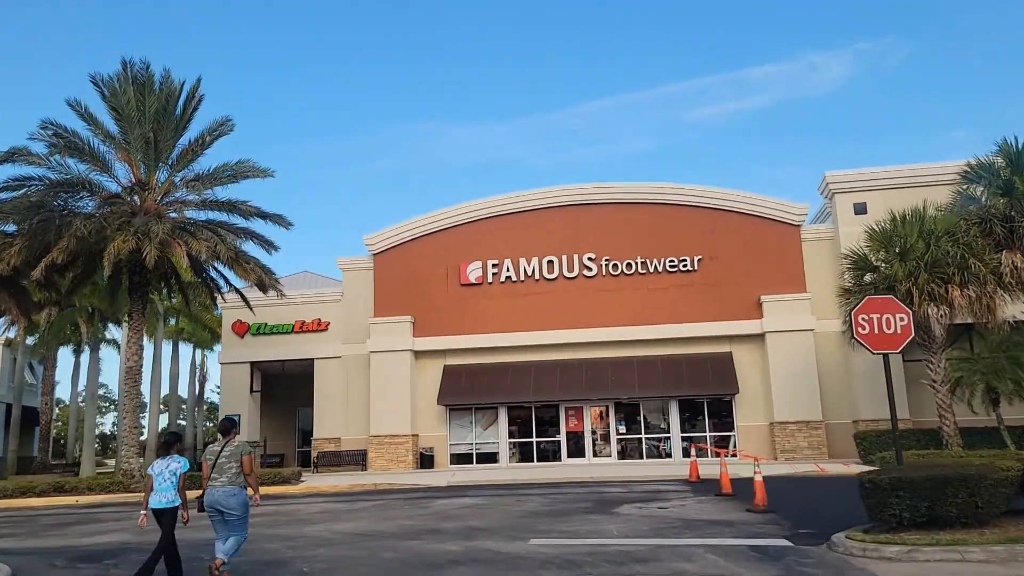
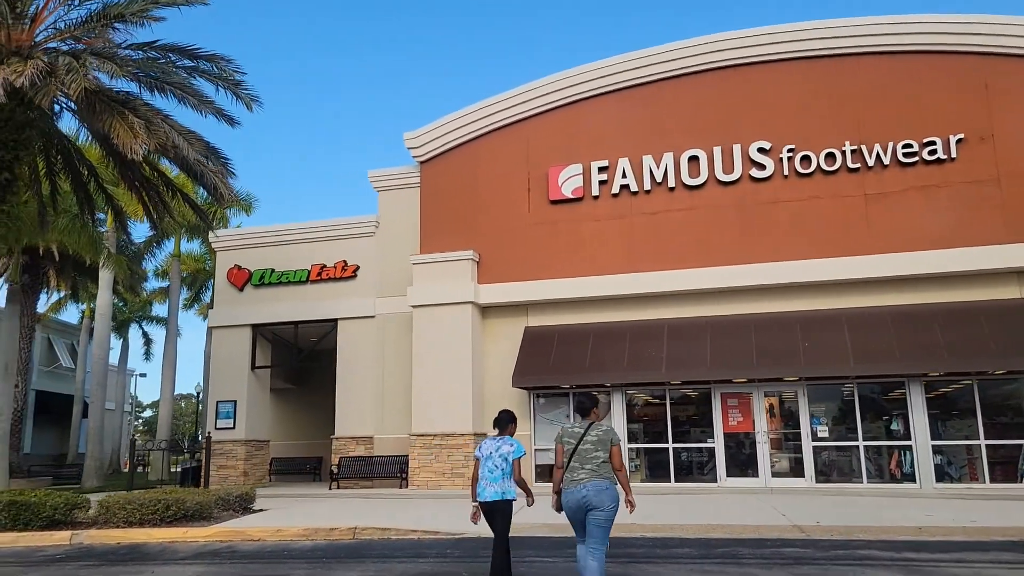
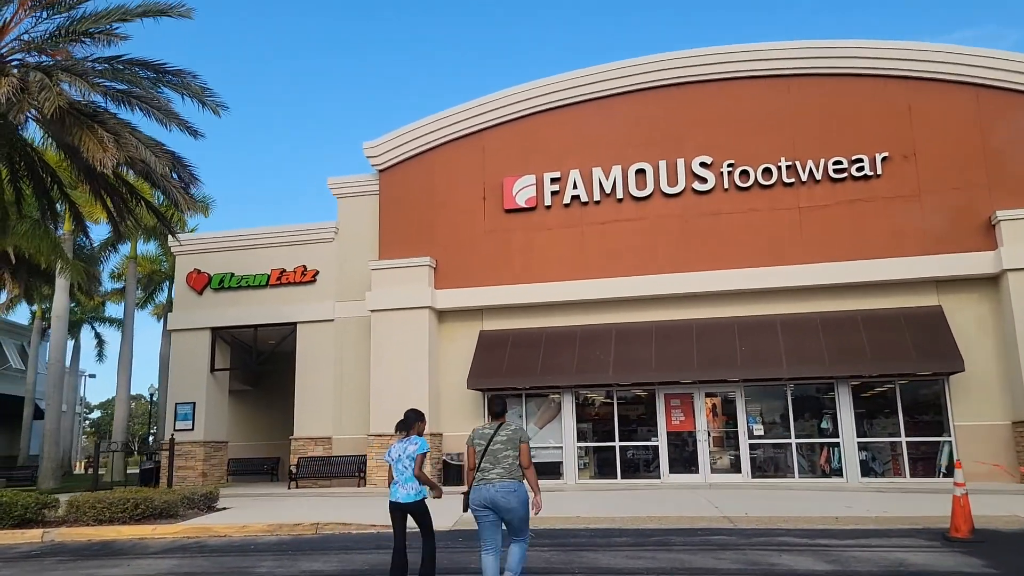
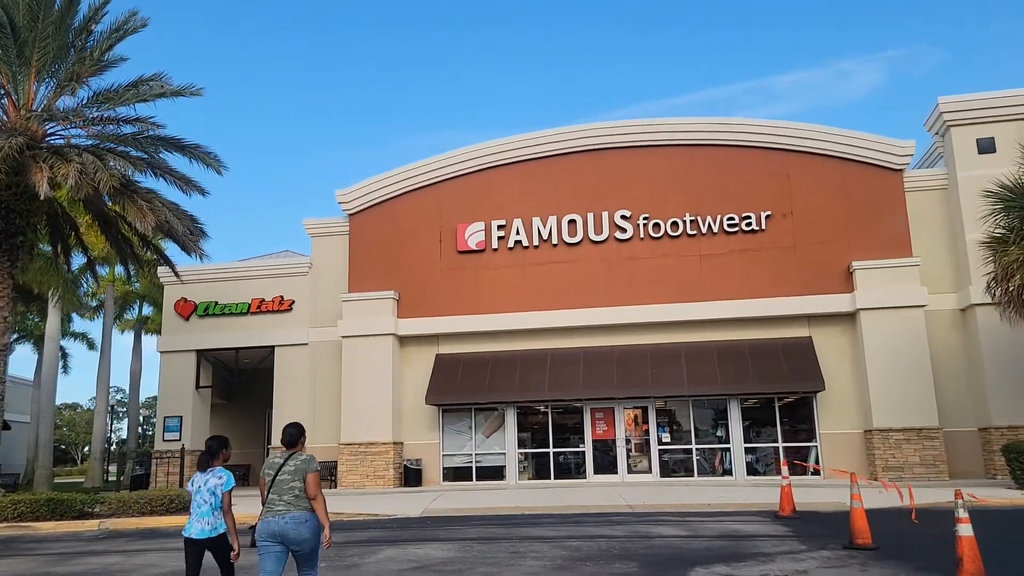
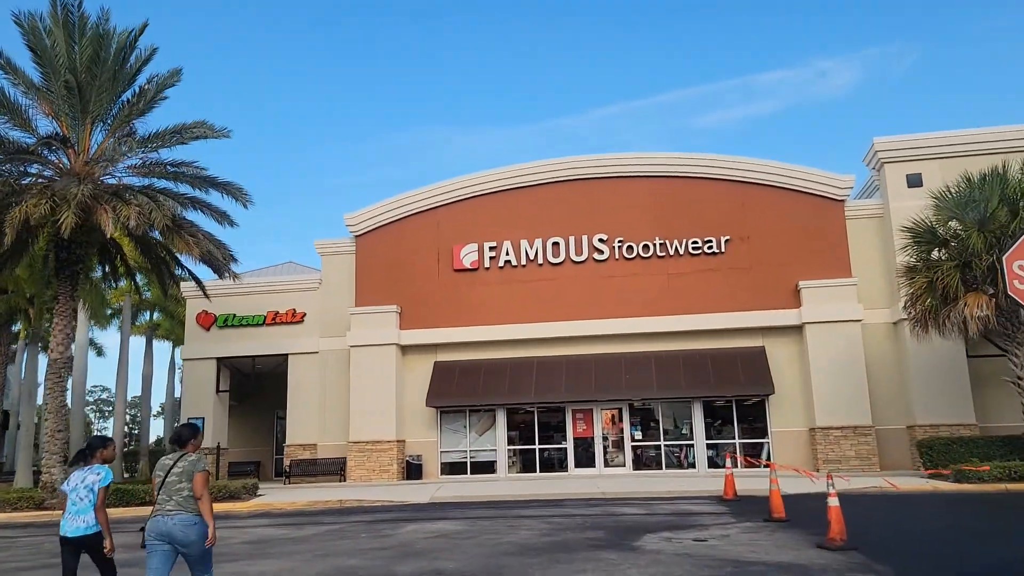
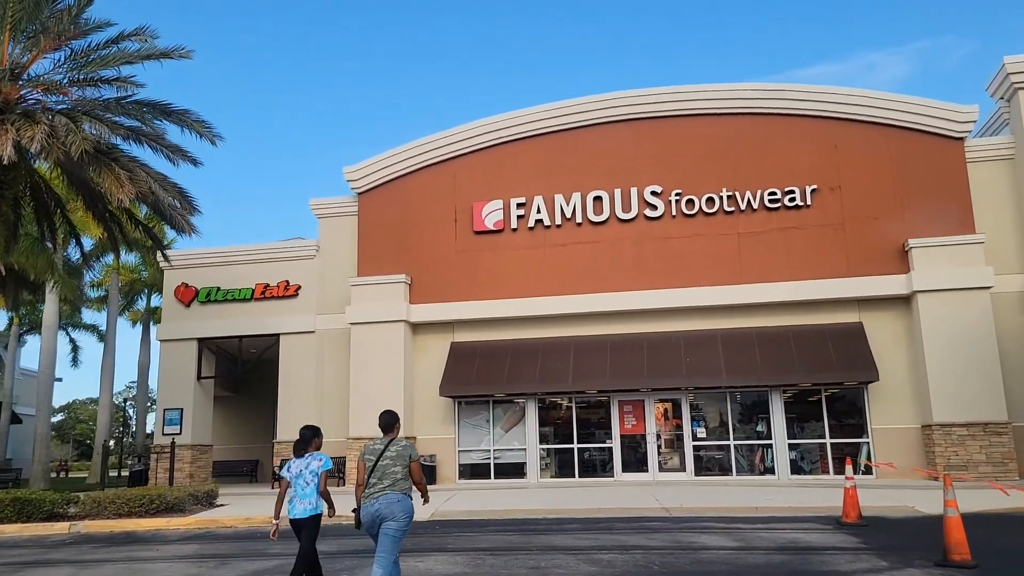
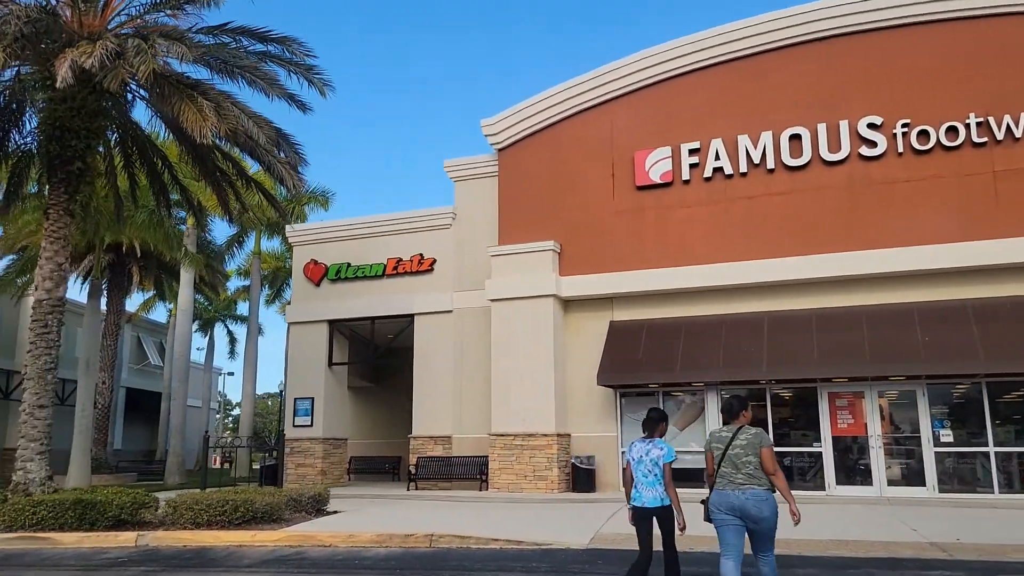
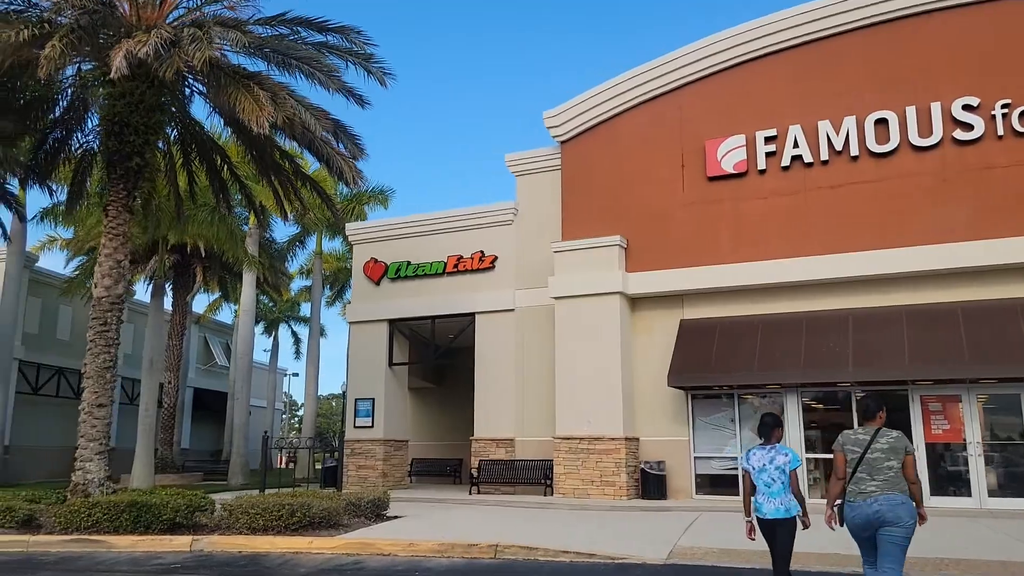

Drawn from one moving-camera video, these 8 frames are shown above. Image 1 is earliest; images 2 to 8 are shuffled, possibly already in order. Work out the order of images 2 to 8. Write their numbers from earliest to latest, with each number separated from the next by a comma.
5, 4, 6, 3, 2, 7, 8
